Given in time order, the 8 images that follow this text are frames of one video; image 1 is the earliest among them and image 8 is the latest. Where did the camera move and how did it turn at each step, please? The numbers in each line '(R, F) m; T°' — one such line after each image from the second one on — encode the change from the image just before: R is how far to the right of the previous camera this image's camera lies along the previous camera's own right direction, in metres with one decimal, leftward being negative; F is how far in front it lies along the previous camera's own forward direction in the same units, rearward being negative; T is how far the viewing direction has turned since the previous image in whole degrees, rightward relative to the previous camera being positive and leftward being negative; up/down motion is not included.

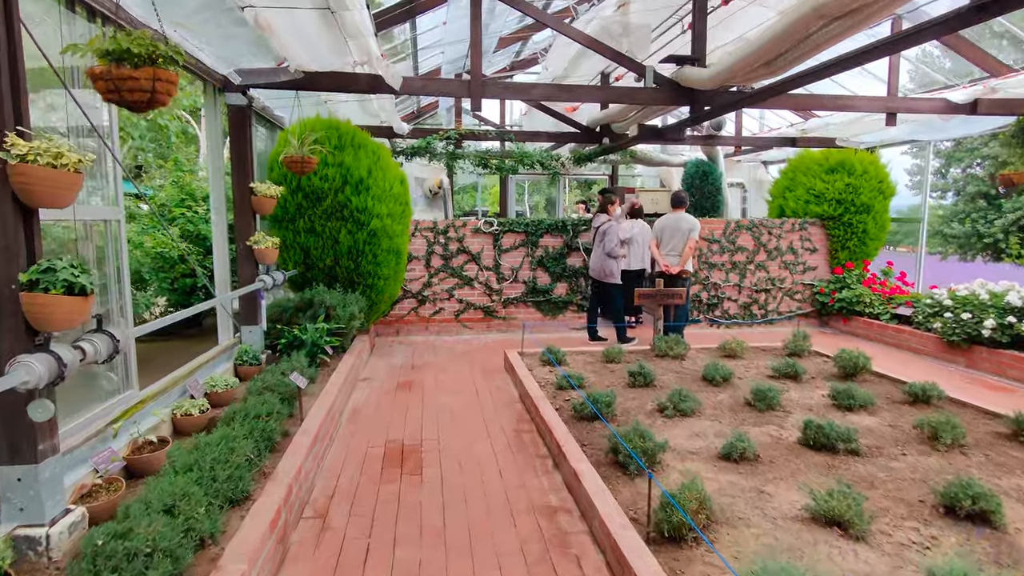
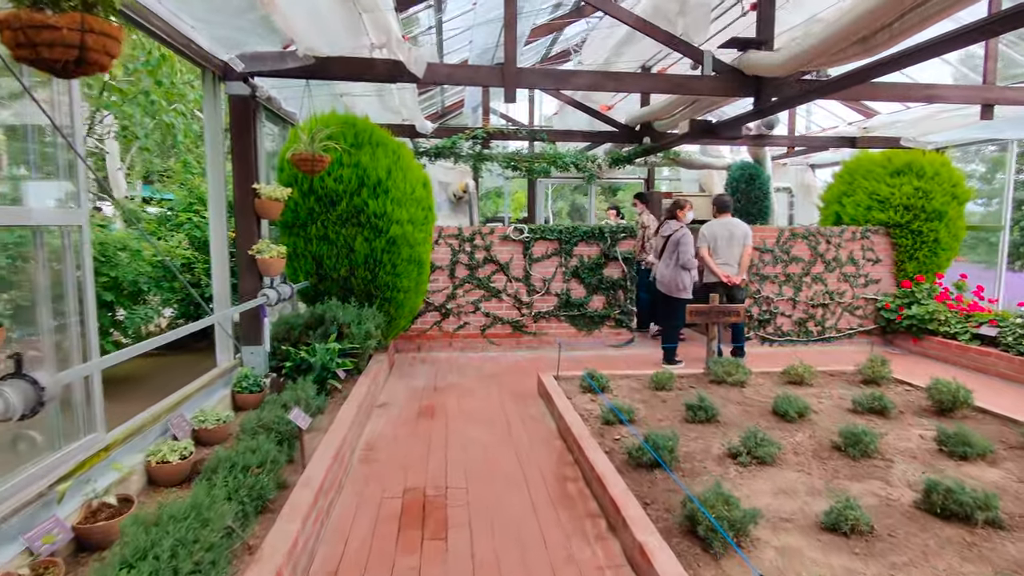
(-0.1, +0.6) m; -2°
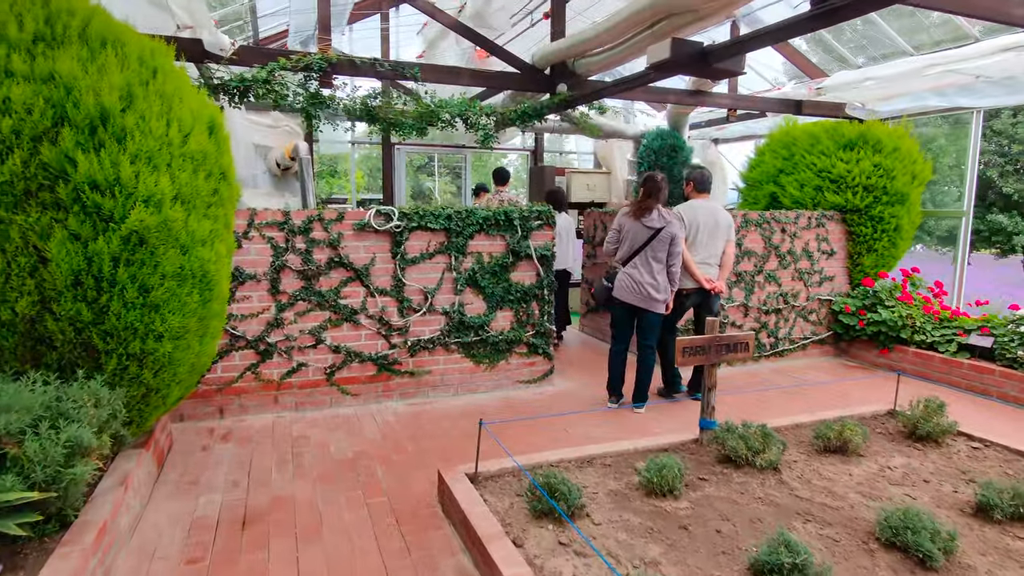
(-0.2, +2.3) m; +15°
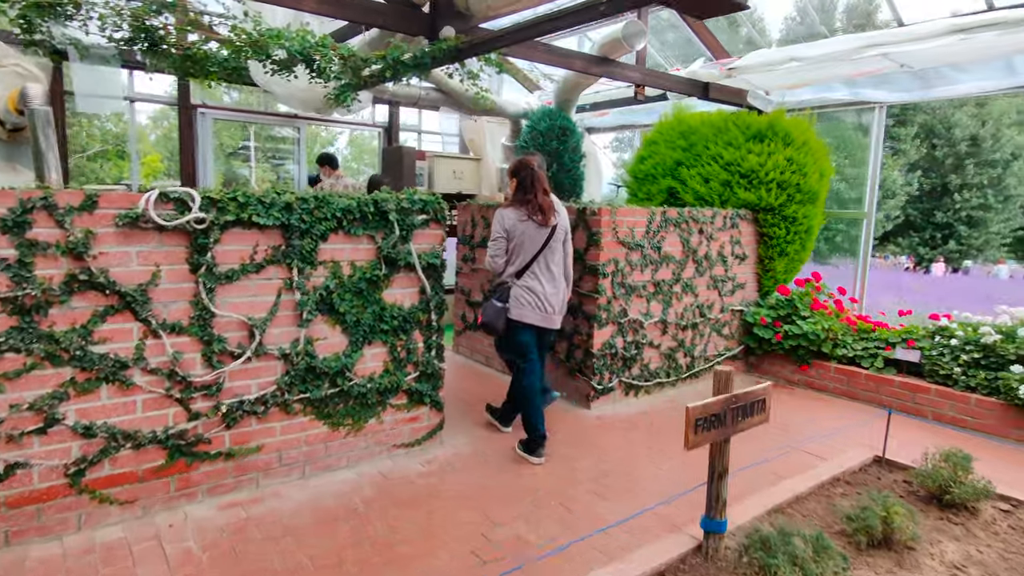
(-0.2, +1.4) m; +16°
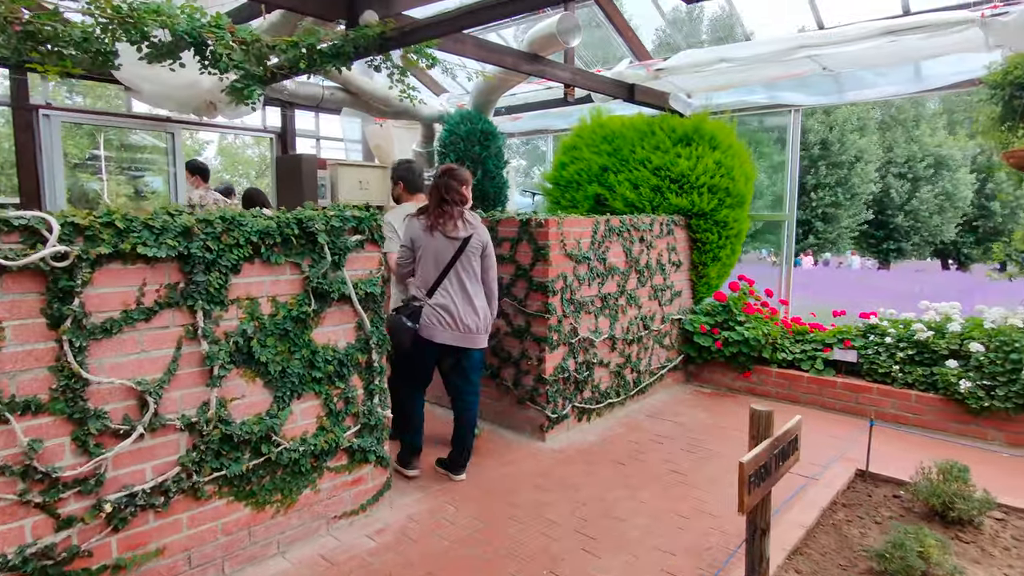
(-0.3, +0.5) m; +11°
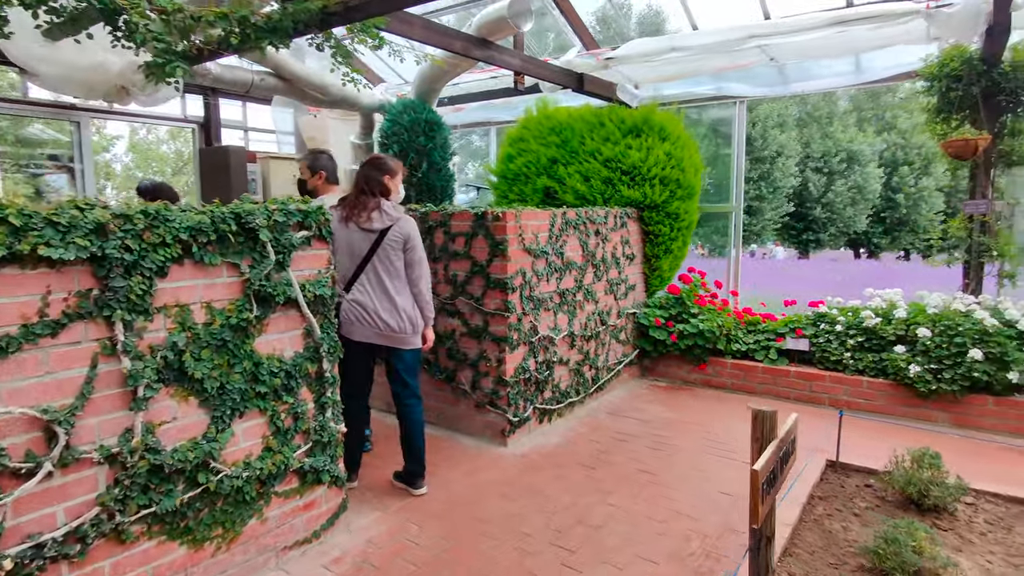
(-0.1, +0.2) m; +6°
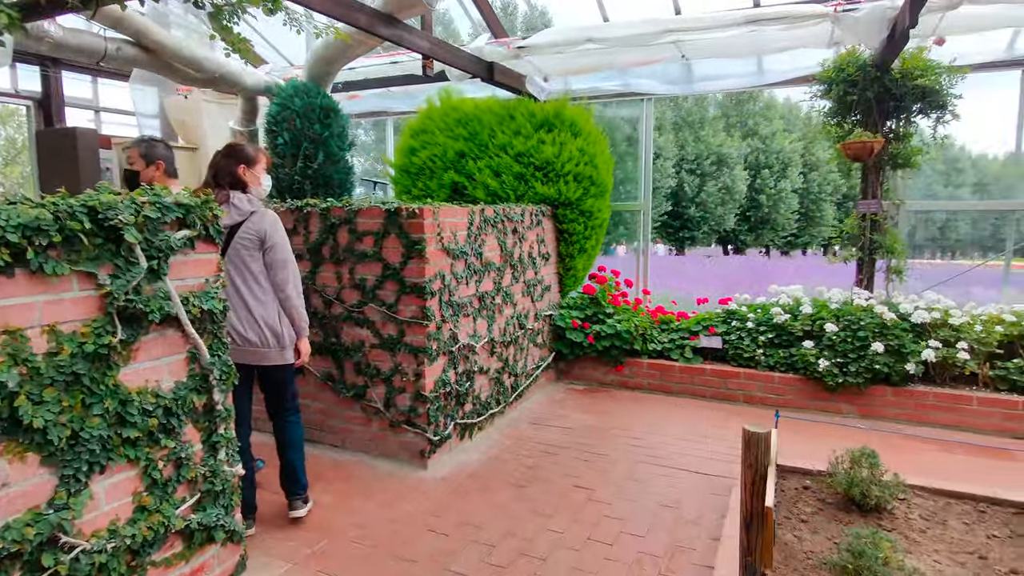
(-0.2, +0.3) m; +11°
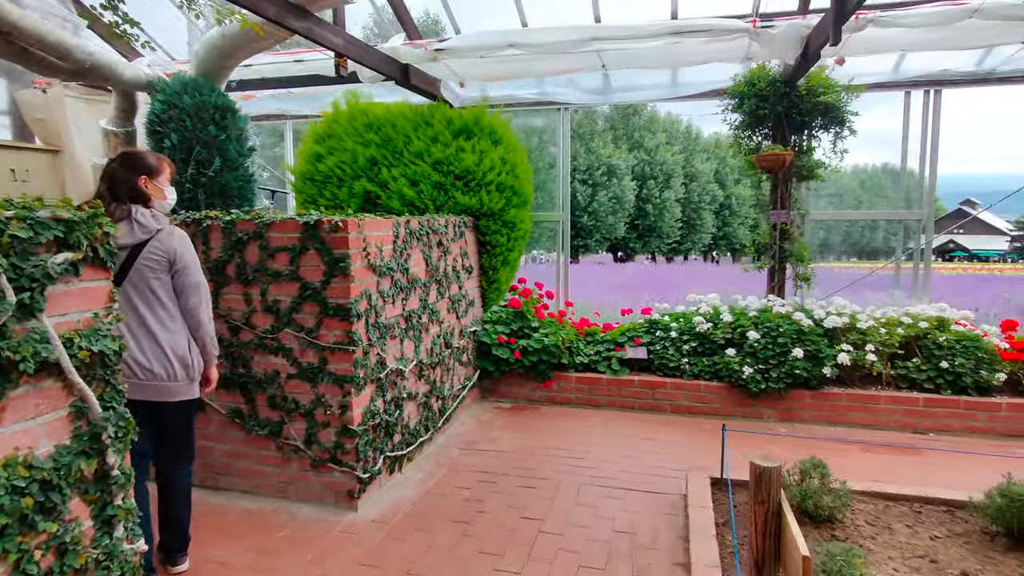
(-0.2, +0.2) m; +10°
